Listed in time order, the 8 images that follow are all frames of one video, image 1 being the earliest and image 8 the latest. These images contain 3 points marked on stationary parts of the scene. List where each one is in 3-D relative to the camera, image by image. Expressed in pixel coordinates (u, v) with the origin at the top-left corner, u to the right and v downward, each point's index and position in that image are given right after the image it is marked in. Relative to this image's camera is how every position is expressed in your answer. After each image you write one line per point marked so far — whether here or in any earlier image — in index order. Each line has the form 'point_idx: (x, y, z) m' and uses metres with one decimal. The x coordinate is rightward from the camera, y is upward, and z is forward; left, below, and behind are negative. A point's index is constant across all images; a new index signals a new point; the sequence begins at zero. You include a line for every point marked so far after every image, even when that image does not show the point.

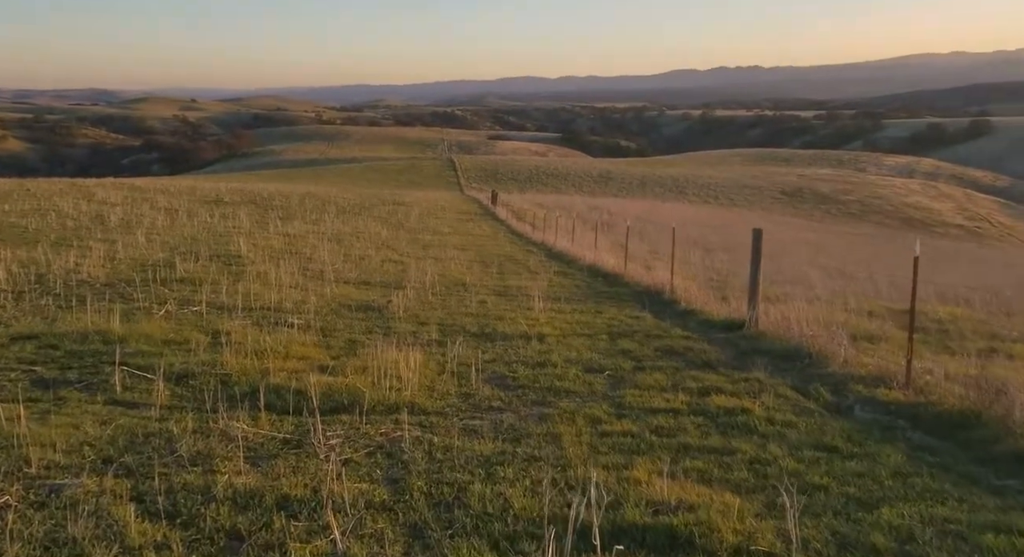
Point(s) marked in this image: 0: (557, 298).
0: (+0.8, -0.3, +15.0) m
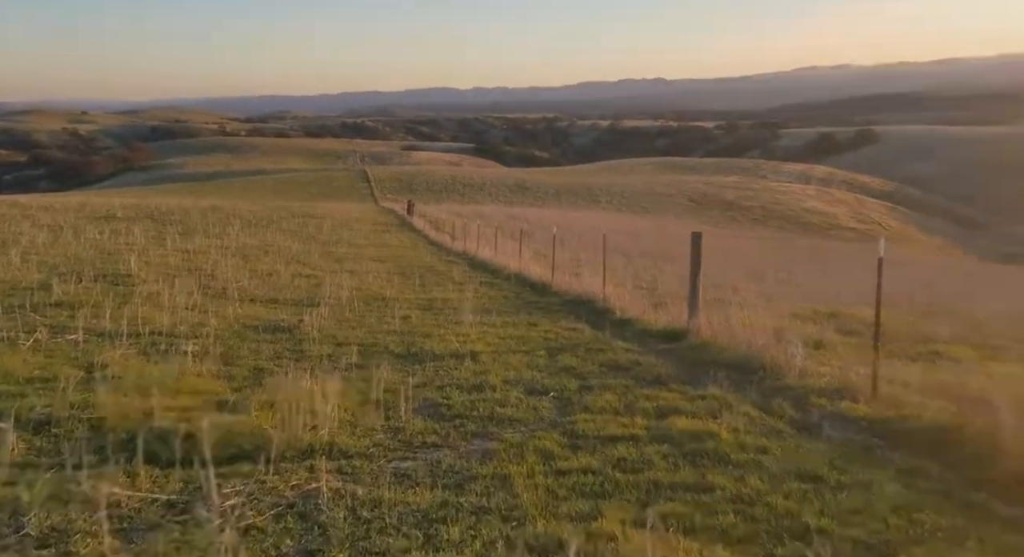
0: (-0.4, -0.5, +14.0) m
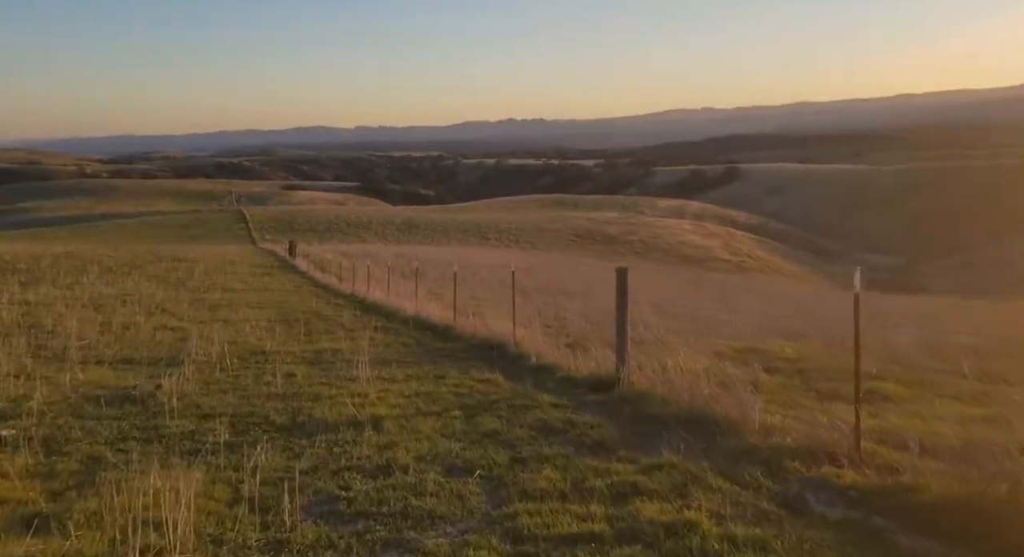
0: (-1.8, -1.2, +12.4) m
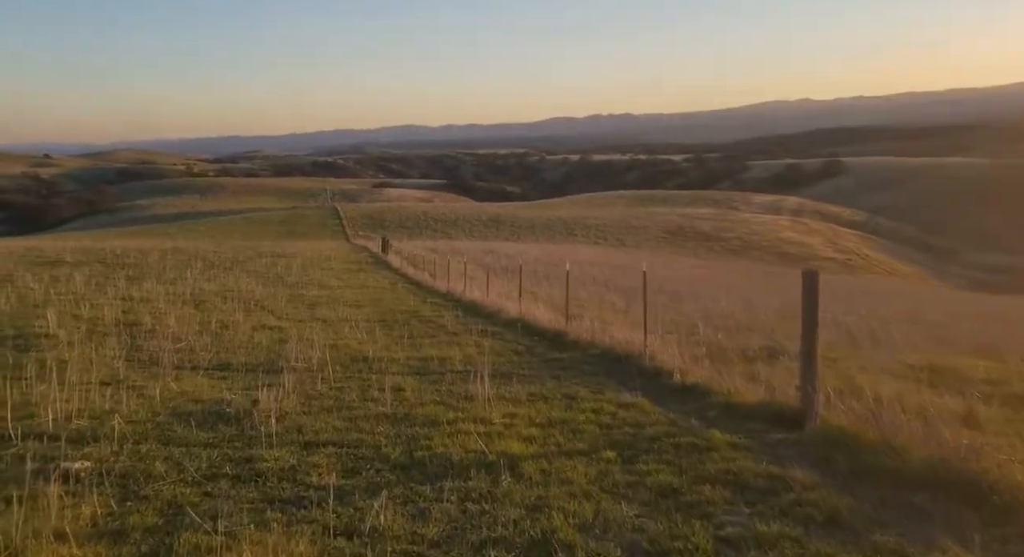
0: (-0.1, -1.2, +10.9) m
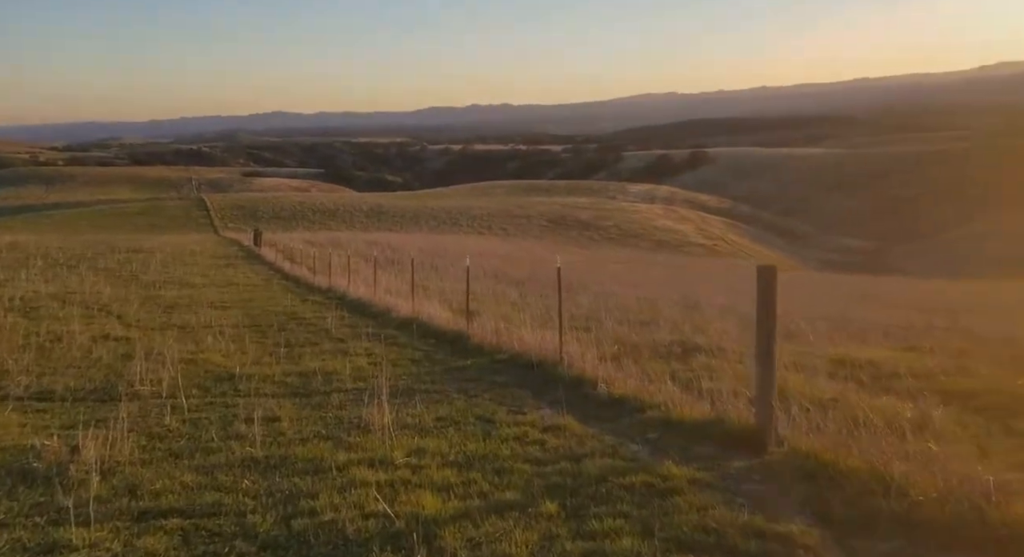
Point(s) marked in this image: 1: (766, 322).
0: (-1.2, -1.2, +9.2) m
1: (+1.9, -0.3, +6.7) m
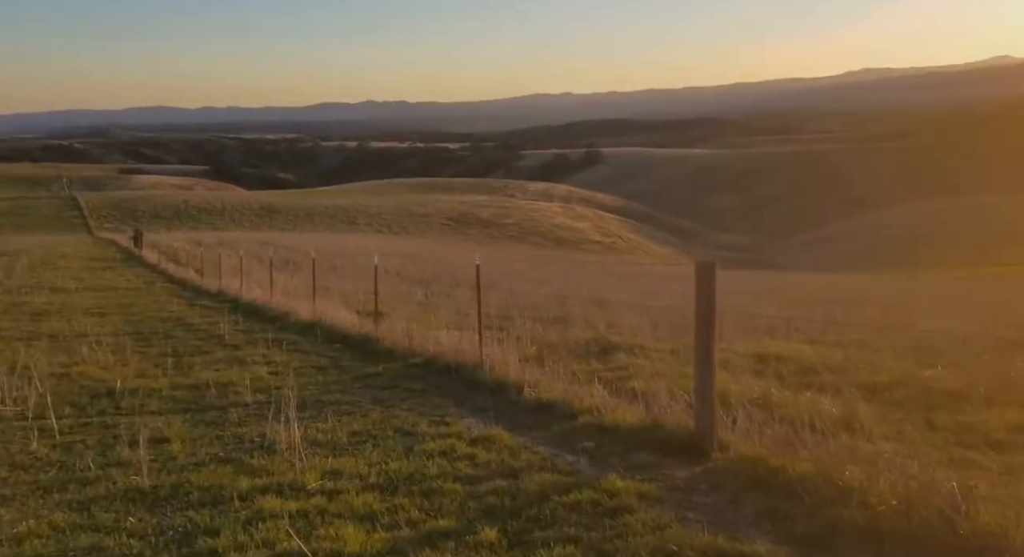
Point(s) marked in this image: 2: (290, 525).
0: (-2.0, -1.2, +8.4) m
1: (+1.4, -0.3, +6.2) m
2: (-1.2, -1.3, +4.8) m
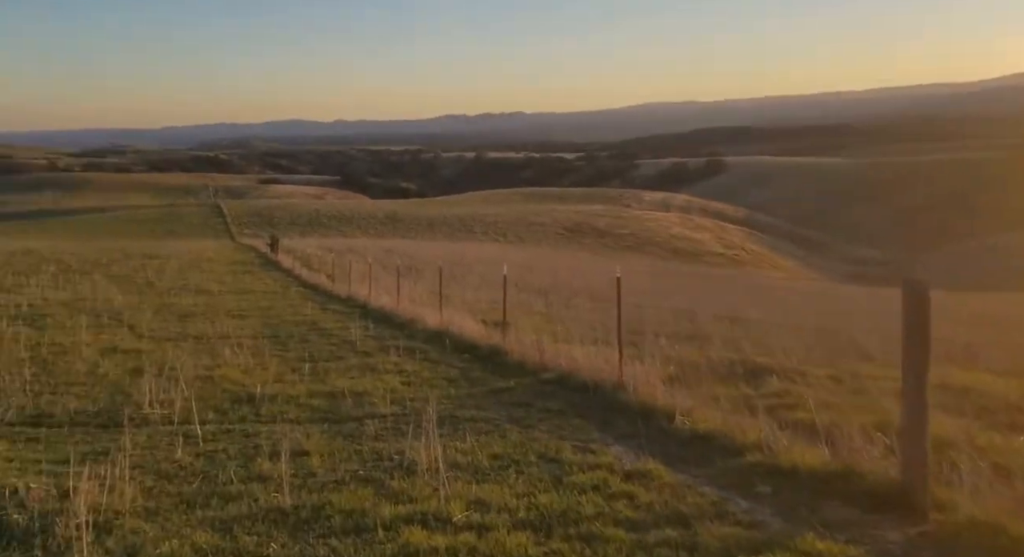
0: (-0.7, -1.3, +8.0) m
1: (+2.4, -0.4, +5.4) m
2: (-0.4, -1.4, +4.4) m
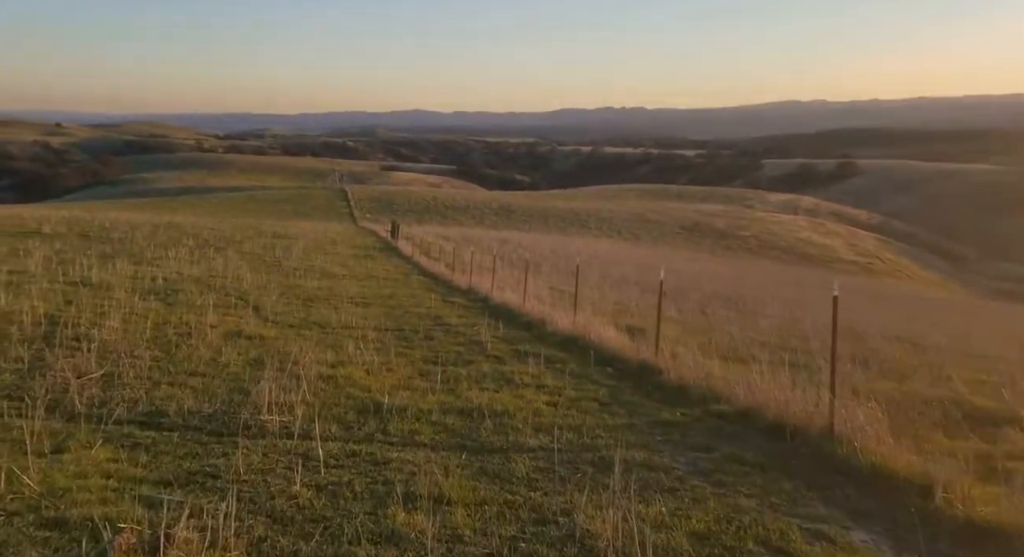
0: (+0.7, -1.4, +6.4) m
1: (+3.5, -0.7, +3.5) m
2: (+0.5, -1.5, +2.7) m
